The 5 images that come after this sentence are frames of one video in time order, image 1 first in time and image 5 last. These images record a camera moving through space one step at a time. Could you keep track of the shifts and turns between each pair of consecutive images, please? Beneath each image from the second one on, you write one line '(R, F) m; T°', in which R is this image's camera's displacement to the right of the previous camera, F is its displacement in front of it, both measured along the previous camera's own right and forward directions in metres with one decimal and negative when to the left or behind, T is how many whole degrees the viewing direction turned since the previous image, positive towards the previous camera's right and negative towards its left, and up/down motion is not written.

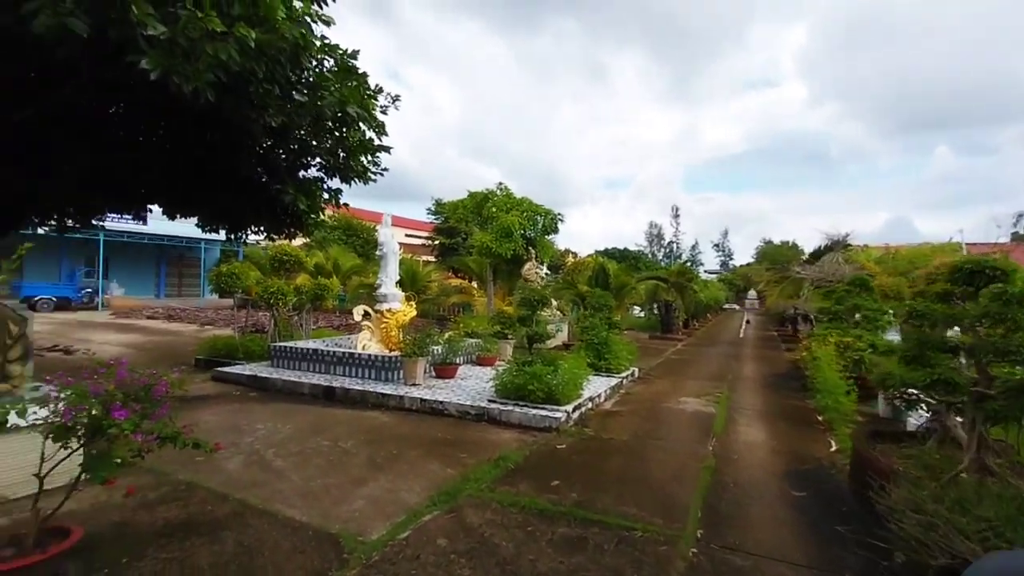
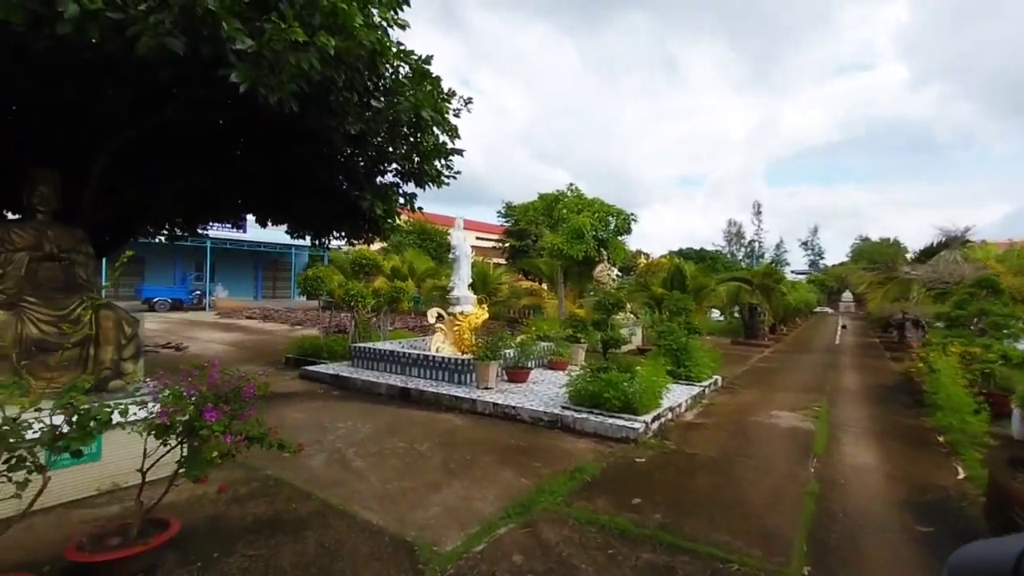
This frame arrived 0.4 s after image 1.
(-0.1, +0.1) m; -8°
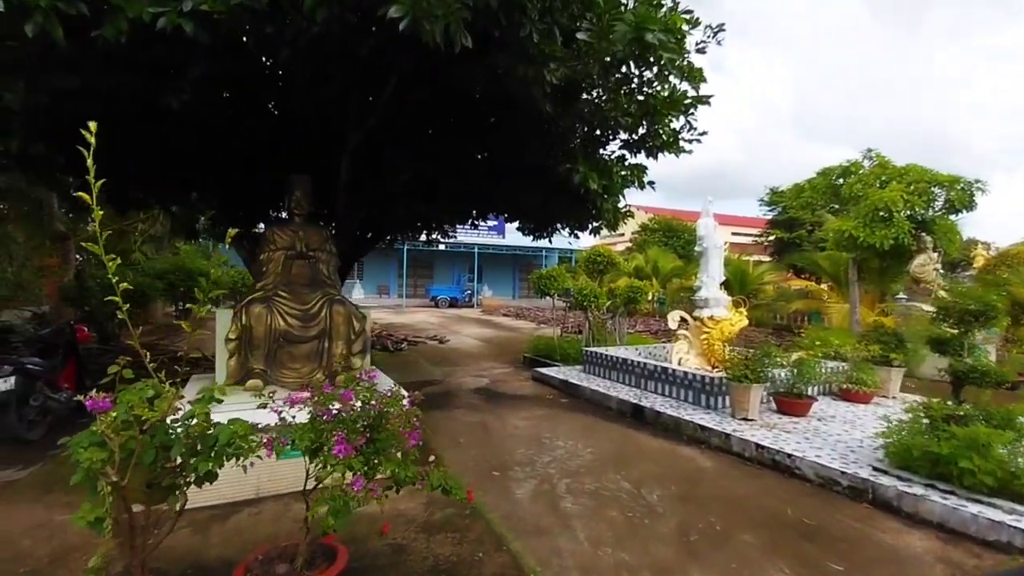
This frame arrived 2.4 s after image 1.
(-0.1, +1.1) m; -29°
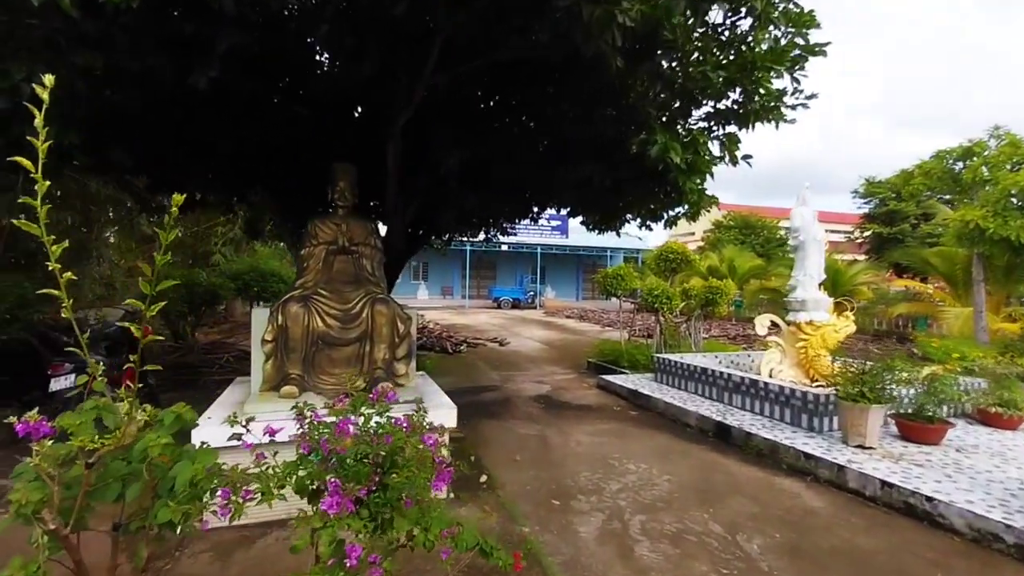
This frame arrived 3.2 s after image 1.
(0.0, +0.5) m; -7°
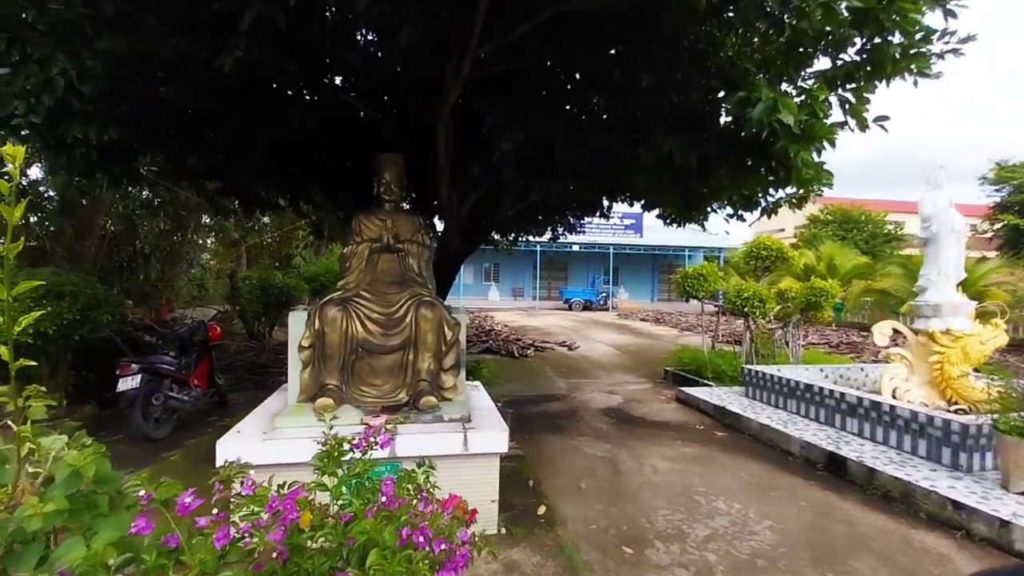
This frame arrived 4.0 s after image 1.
(+0.1, +0.5) m; -9°
